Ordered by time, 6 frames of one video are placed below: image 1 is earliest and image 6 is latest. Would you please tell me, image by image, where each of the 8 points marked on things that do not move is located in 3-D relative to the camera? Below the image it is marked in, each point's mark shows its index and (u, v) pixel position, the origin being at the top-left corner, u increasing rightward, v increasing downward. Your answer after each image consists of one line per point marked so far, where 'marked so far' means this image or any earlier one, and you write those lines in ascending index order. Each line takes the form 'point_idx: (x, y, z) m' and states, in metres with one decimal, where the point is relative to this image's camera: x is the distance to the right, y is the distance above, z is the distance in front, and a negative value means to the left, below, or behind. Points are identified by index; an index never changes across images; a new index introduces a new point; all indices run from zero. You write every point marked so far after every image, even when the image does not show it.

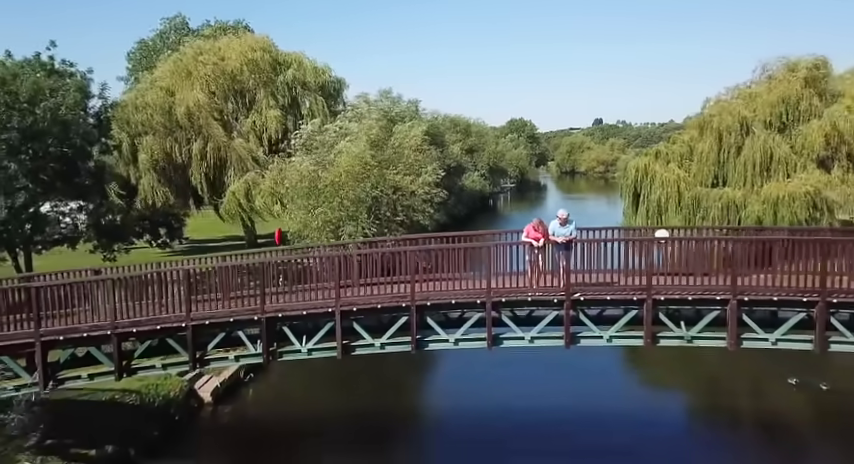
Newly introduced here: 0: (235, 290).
0: (-3.5, -1.0, +12.0) m
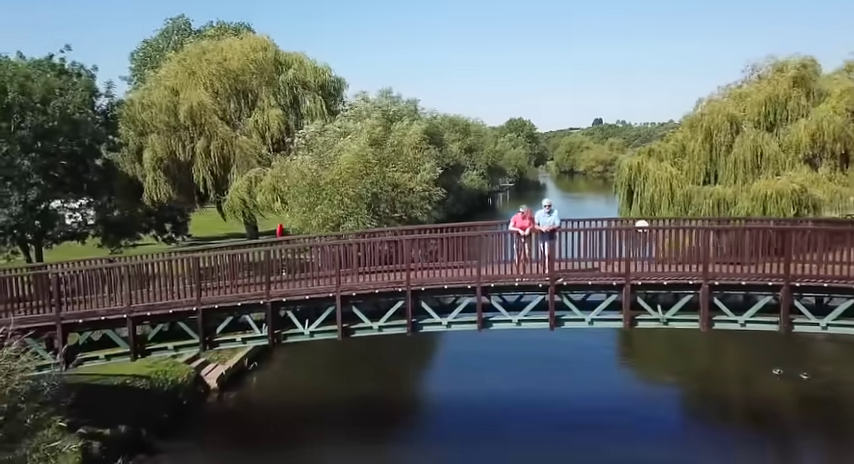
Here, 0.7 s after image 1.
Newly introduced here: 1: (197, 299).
0: (-3.6, -0.8, +12.8) m
1: (-4.4, -1.3, +12.4) m
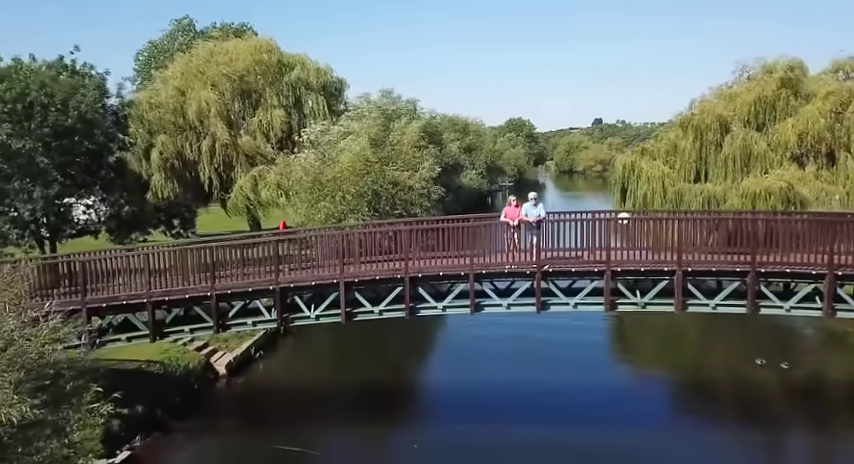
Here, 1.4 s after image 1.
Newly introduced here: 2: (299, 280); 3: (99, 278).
0: (-3.7, -0.7, +13.7) m
1: (-4.4, -1.1, +13.4) m
2: (-2.7, -1.0, +13.6) m
3: (-6.6, -0.9, +13.2) m
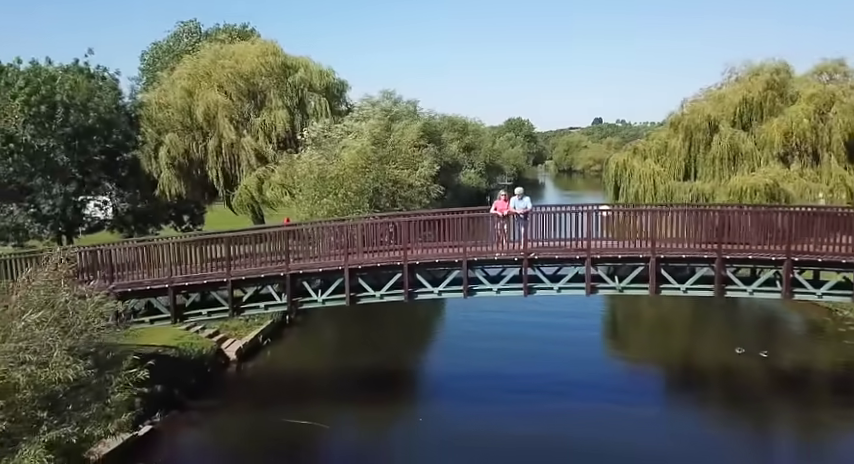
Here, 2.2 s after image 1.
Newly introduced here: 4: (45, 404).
0: (-3.7, -0.5, +15.0) m
1: (-4.5, -0.9, +14.6) m
2: (-2.7, -0.8, +14.8) m
3: (-6.7, -0.7, +14.4) m
4: (-5.1, -2.3, +8.7) m
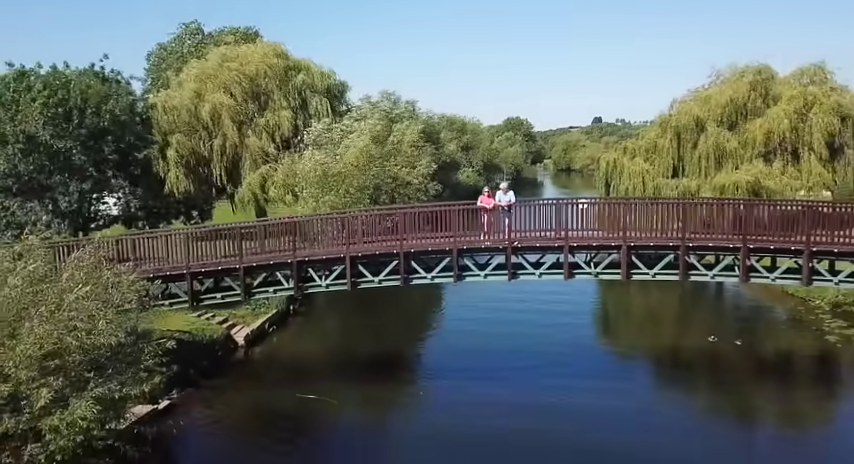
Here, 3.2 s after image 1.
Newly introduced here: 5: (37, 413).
0: (-3.9, -0.3, +16.4) m
1: (-4.6, -0.7, +16.1) m
2: (-2.9, -0.6, +16.3) m
3: (-6.8, -0.5, +15.8) m
4: (-5.2, -2.1, +10.2) m
5: (-5.5, -2.5, +9.2) m
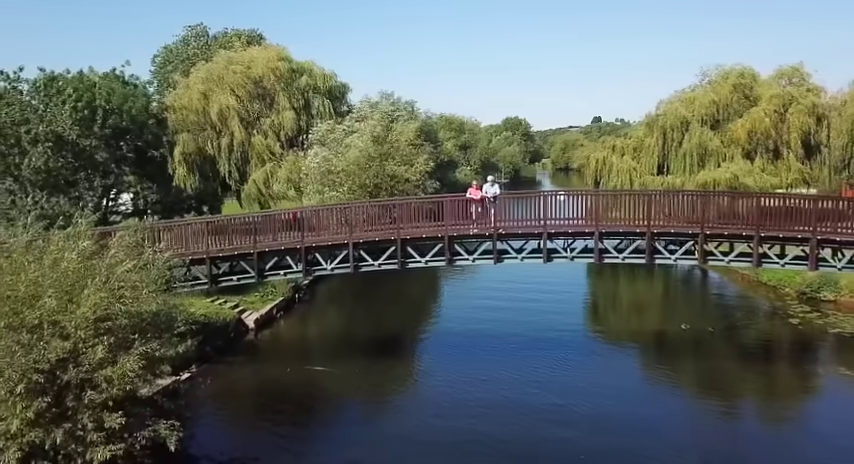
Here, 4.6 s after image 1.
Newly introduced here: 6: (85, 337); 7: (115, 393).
0: (-4.0, 0.0, +18.2) m
1: (-4.8, -0.4, +17.9) m
2: (-3.0, -0.3, +18.0) m
3: (-6.9, -0.2, +17.6) m
4: (-5.4, -1.8, +12.0) m
5: (-5.6, -2.2, +11.0) m
6: (-5.7, -1.8, +11.0) m
7: (-5.2, -2.7, +11.0) m
